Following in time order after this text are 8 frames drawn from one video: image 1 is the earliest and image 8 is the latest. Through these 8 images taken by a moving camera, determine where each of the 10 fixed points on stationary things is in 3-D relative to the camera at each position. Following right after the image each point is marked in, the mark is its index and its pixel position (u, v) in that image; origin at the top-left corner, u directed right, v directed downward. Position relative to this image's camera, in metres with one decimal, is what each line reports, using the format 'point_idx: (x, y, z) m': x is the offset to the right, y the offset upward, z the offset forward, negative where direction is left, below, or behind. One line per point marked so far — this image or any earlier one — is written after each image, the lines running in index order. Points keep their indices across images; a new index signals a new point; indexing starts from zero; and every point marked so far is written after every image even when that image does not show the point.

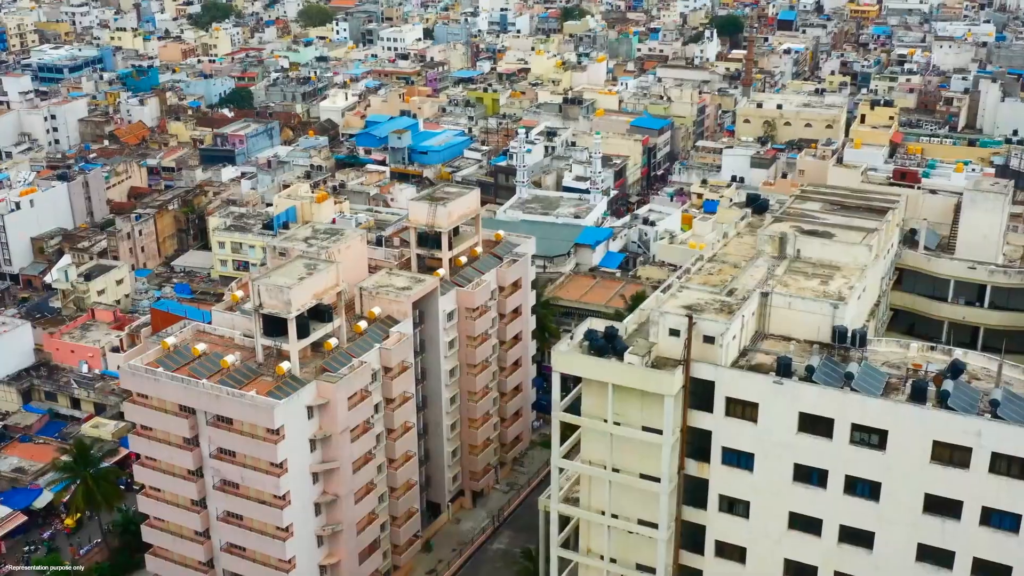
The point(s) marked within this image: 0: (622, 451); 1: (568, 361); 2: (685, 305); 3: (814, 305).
0: (+1.8, -2.6, +18.5) m
1: (+0.9, -1.2, +18.3) m
2: (+2.8, -0.3, +18.7) m
3: (+4.9, -0.3, +18.6) m
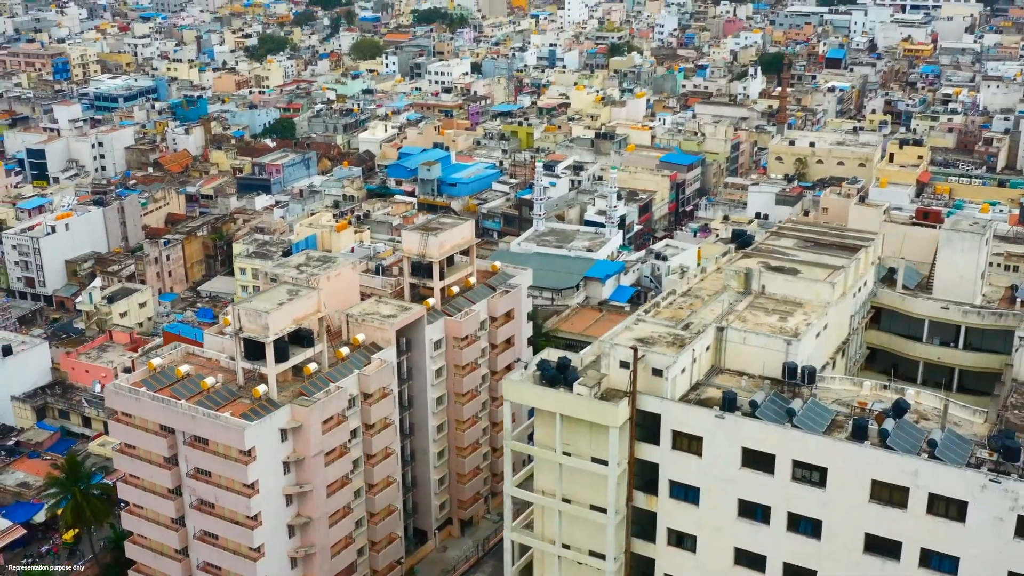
0: (+1.0, -3.2, +18.6) m
1: (+0.1, -1.6, +18.5) m
2: (+2.0, -0.8, +18.8) m
3: (+4.1, -0.8, +18.6) m
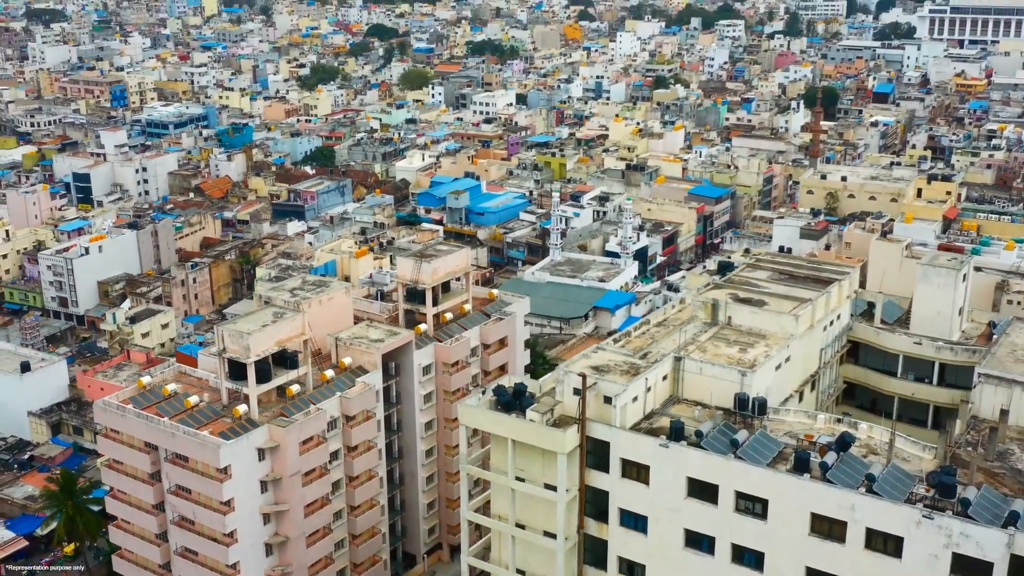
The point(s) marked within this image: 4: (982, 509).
0: (+0.2, -3.6, +18.8) m
1: (-0.6, -2.1, +18.7) m
2: (+1.3, -1.3, +18.9) m
3: (+3.4, -1.4, +18.6) m
4: (+6.3, -2.9, +15.2) m
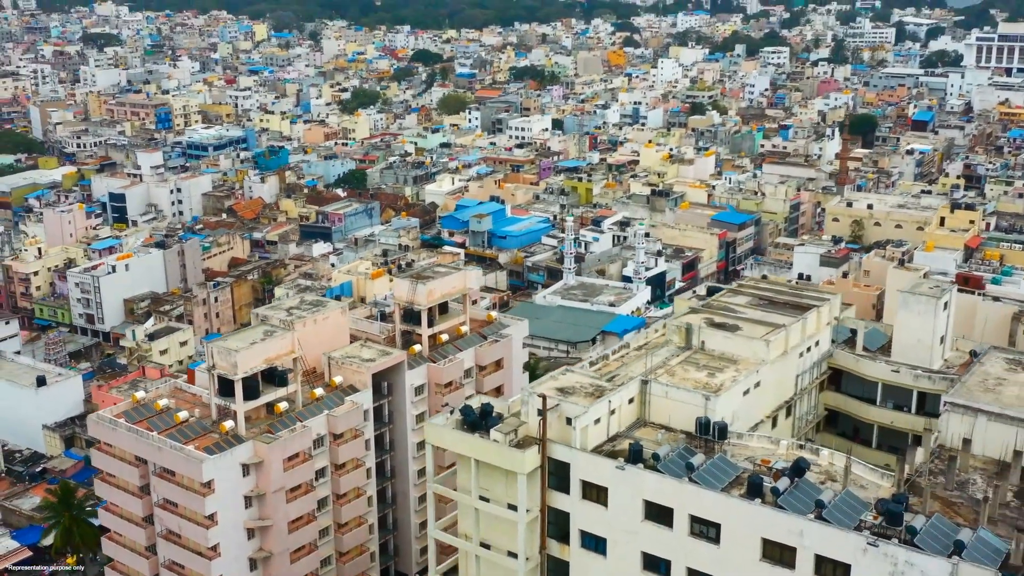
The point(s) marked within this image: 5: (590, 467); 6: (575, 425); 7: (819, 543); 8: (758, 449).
0: (-0.4, -3.9, +18.9) m
1: (-1.2, -2.4, +18.9) m
2: (+0.8, -1.6, +19.1) m
3: (+2.8, -1.7, +18.7) m
4: (+5.5, -3.3, +15.1) m
5: (+1.2, -2.8, +17.7) m
6: (+1.0, -2.2, +18.0) m
7: (+4.2, -3.5, +15.6) m
8: (+3.9, -2.6, +18.2) m
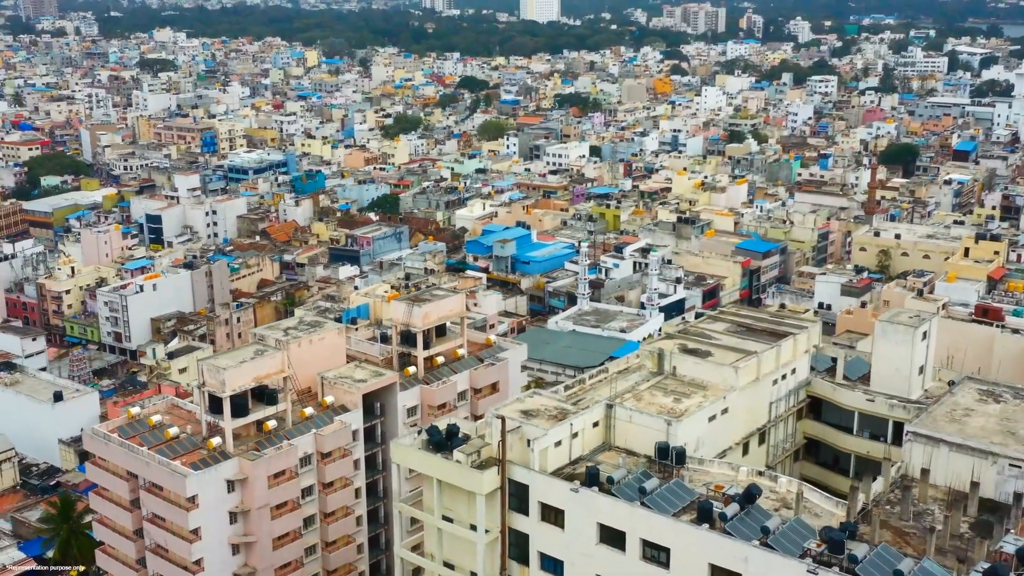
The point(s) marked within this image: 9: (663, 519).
0: (-1.0, -4.3, +19.1) m
1: (-1.8, -2.8, +19.1) m
2: (+0.2, -2.0, +19.2) m
3: (+2.2, -2.2, +18.8) m
4: (+4.7, -3.7, +15.0) m
5: (+0.5, -3.1, +17.8) m
6: (+0.4, -2.5, +18.2) m
7: (+3.4, -3.8, +15.6) m
8: (+3.3, -3.0, +18.2) m
9: (+2.2, -3.3, +16.6) m
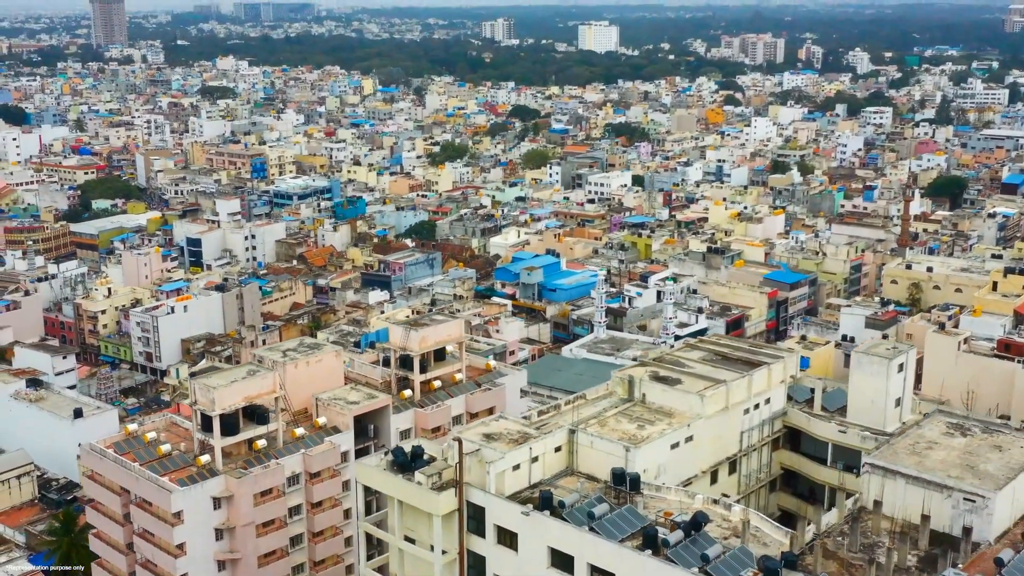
0: (-1.6, -4.7, +19.3) m
1: (-2.4, -3.2, +19.4) m
2: (-0.4, -2.5, +19.5) m
3: (+1.6, -2.6, +18.9) m
4: (+3.8, -4.0, +15.0) m
5: (-0.2, -3.5, +18.0) m
6: (-0.3, -2.9, +18.4) m
7: (+2.6, -4.2, +15.6) m
8: (+2.6, -3.4, +18.2) m
9: (+1.4, -3.7, +16.6) m
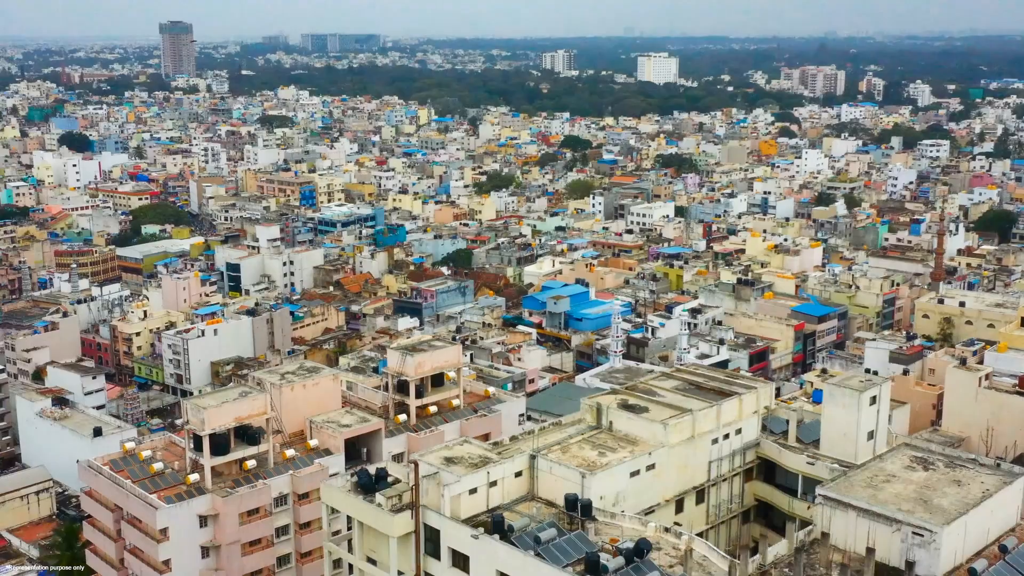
0: (-2.4, -5.1, +19.6) m
1: (-3.1, -3.6, +19.8) m
2: (-1.1, -2.9, +19.7) m
3: (+0.9, -3.0, +19.0) m
4: (+2.9, -4.4, +15.0) m
5: (-0.9, -3.9, +18.2) m
6: (-1.1, -3.3, +18.6) m
7: (+1.7, -4.6, +15.7) m
8: (+1.8, -3.9, +18.3) m
9: (+0.6, -4.1, +16.8) m
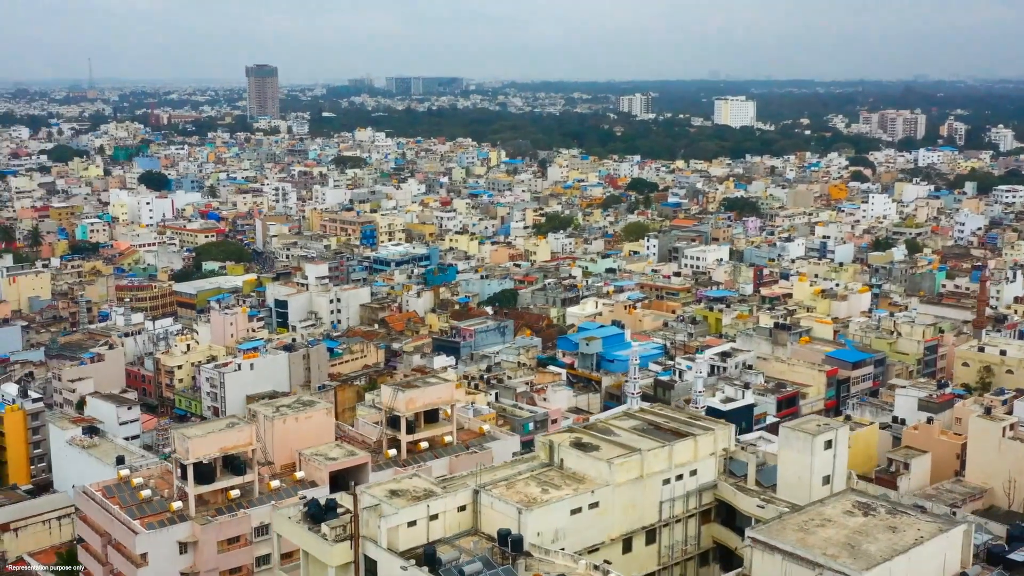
0: (-3.4, -5.7, +20.0) m
1: (-4.1, -4.2, +20.3) m
2: (-2.1, -3.5, +20.1) m
3: (-0.1, -3.7, +19.2) m
4: (+1.6, -4.9, +15.0) m
5: (-2.0, -4.5, +18.6) m
6: (-2.1, -3.9, +19.0) m
7: (+0.4, -5.1, +15.8) m
8: (+0.7, -4.5, +18.4) m
9: (-0.7, -4.7, +17.0) m
